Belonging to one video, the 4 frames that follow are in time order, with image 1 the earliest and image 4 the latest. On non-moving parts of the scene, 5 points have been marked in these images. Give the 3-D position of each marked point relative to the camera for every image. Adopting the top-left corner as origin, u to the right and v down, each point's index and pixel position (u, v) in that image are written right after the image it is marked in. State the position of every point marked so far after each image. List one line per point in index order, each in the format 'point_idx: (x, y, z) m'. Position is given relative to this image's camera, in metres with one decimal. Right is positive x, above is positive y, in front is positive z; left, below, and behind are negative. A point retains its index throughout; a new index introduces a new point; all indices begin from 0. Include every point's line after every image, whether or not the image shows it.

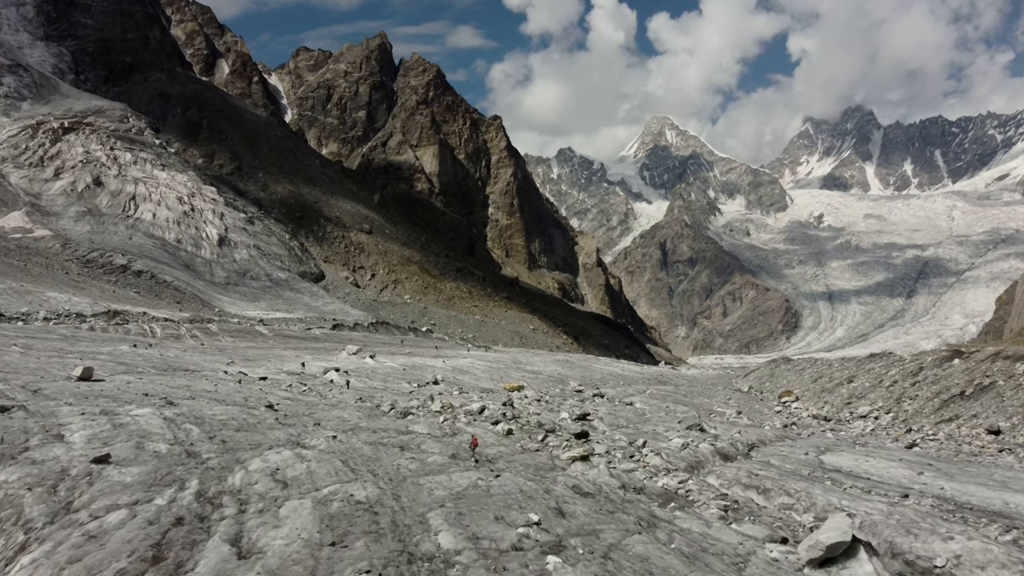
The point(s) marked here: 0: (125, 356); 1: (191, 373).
0: (-10.6, -1.9, +17.7) m
1: (-8.0, -2.1, +15.9) m
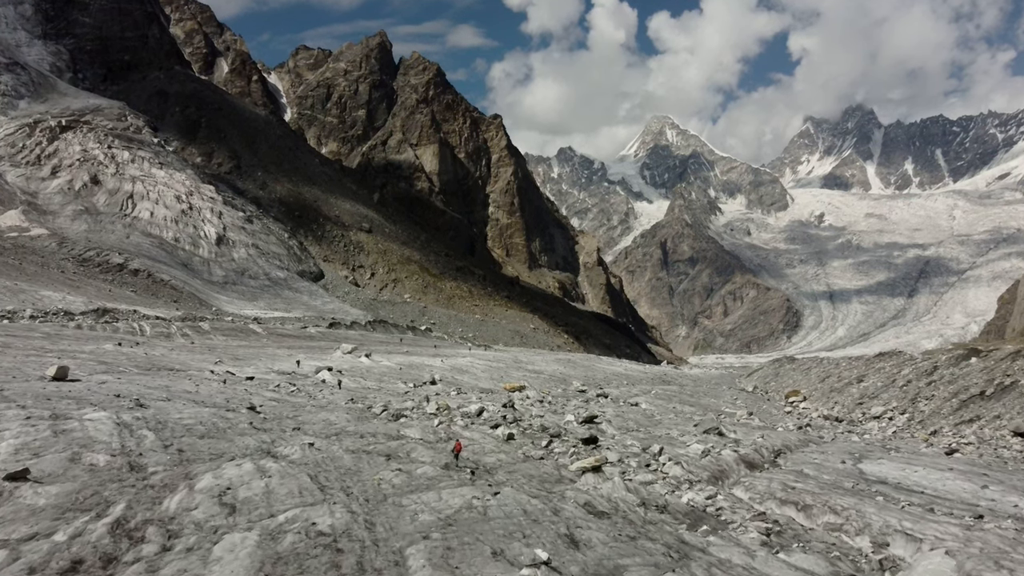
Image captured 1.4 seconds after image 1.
0: (-10.6, -1.8, +16.9) m
1: (-7.9, -2.0, +15.1) m
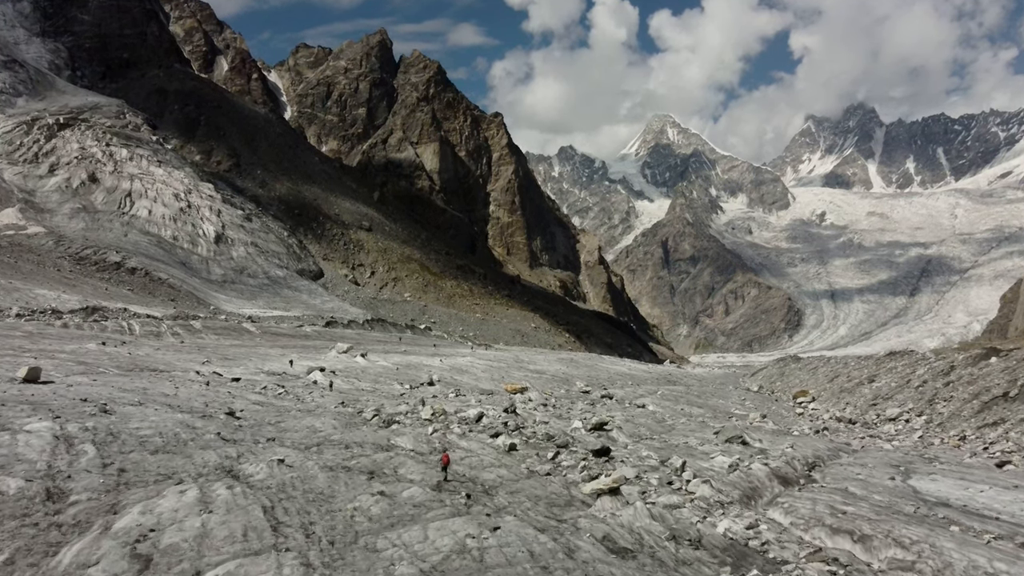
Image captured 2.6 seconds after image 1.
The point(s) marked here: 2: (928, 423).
0: (-10.6, -1.7, +16.1) m
1: (-7.9, -1.9, +14.3) m
2: (+12.2, -3.9, +18.7) m
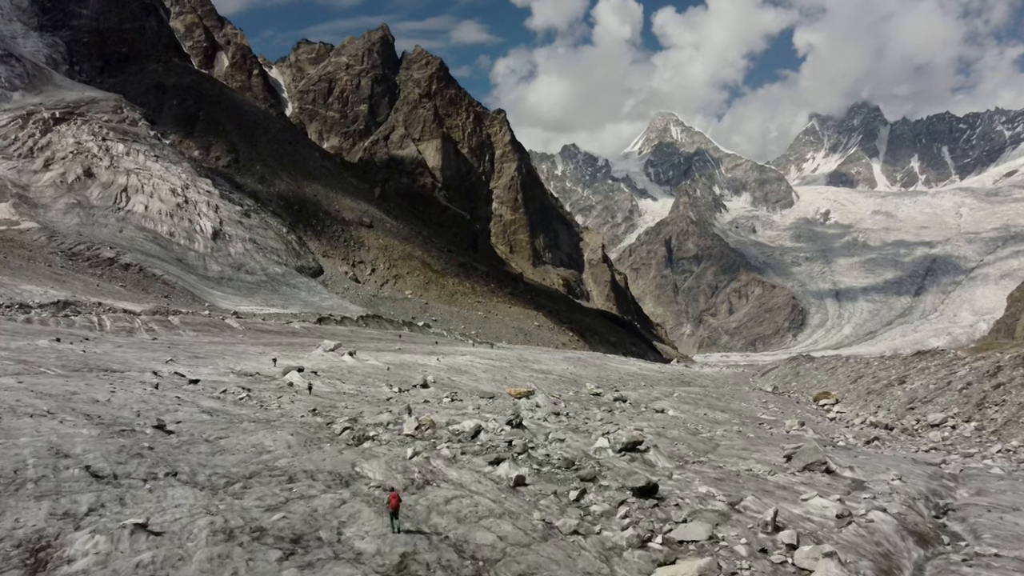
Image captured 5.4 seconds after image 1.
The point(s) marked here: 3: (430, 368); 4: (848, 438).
0: (-10.5, -1.4, +14.1) m
1: (-7.8, -1.6, +12.4) m
2: (+12.3, -3.7, +16.7) m
3: (-2.5, -2.5, +19.8) m
4: (+7.5, -3.4, +14.5) m
